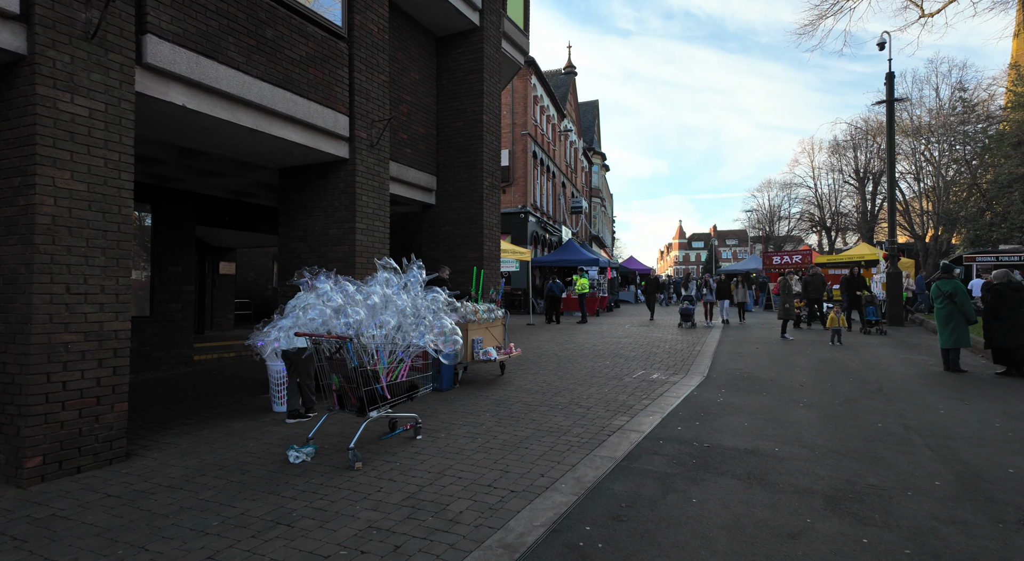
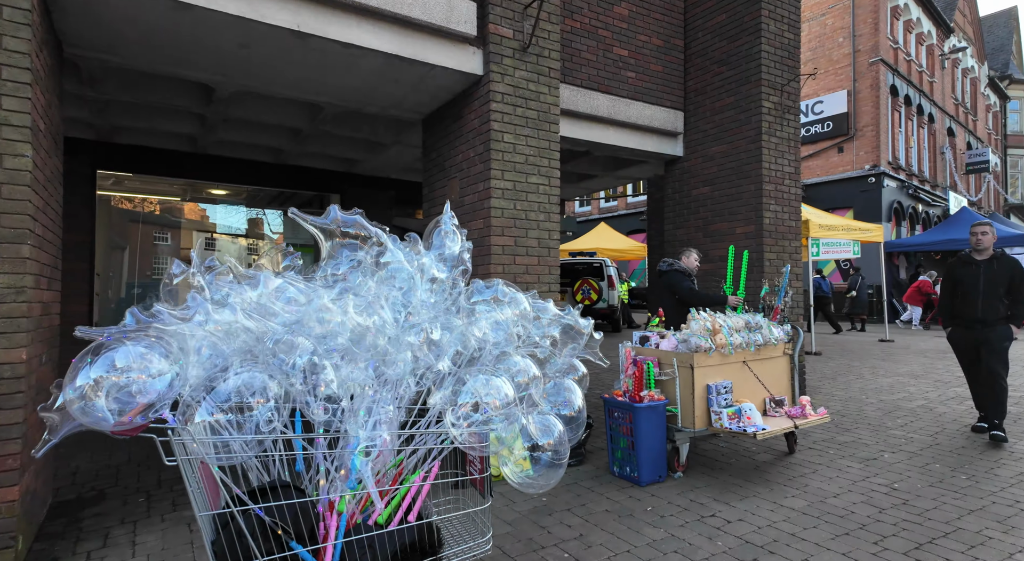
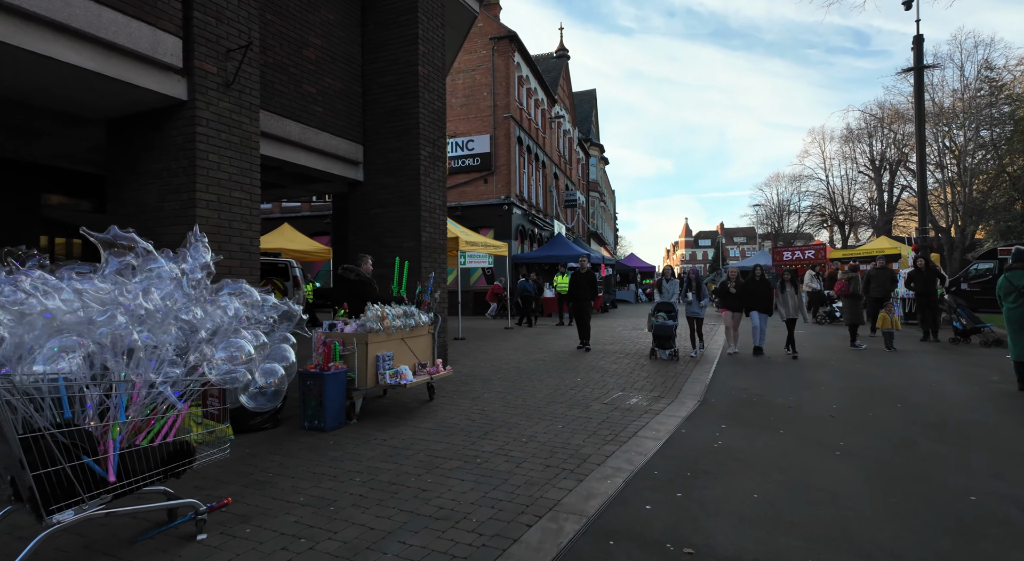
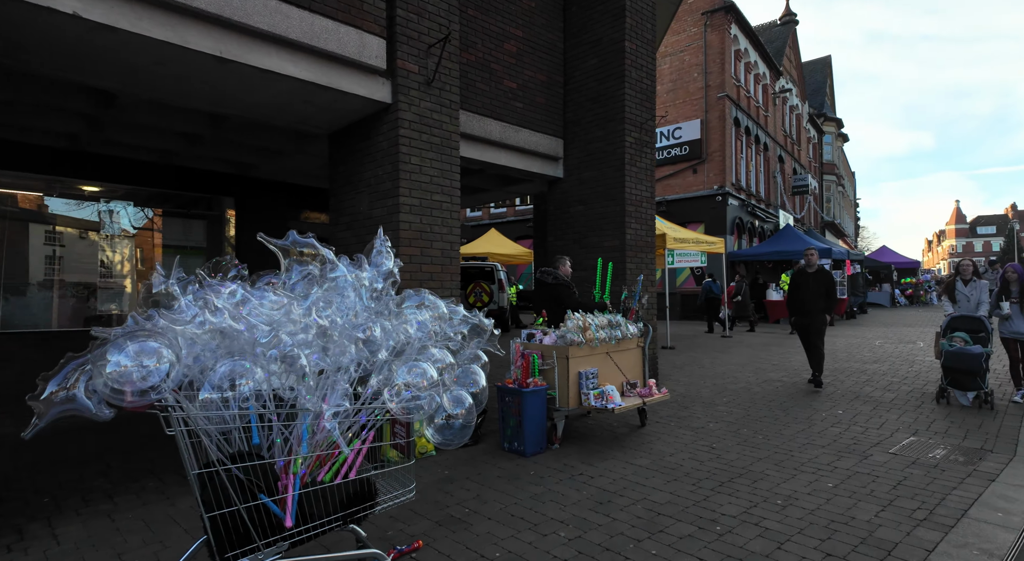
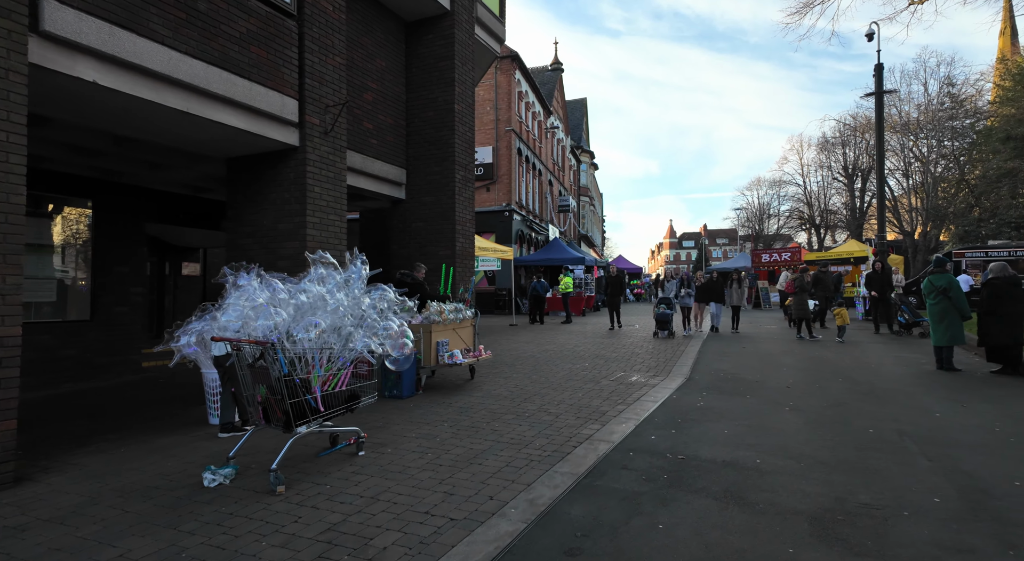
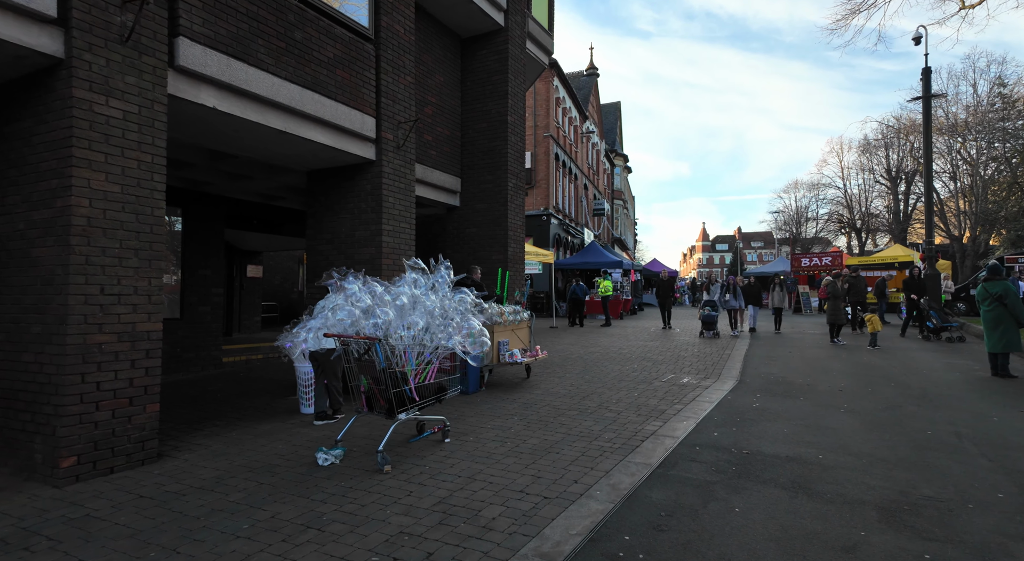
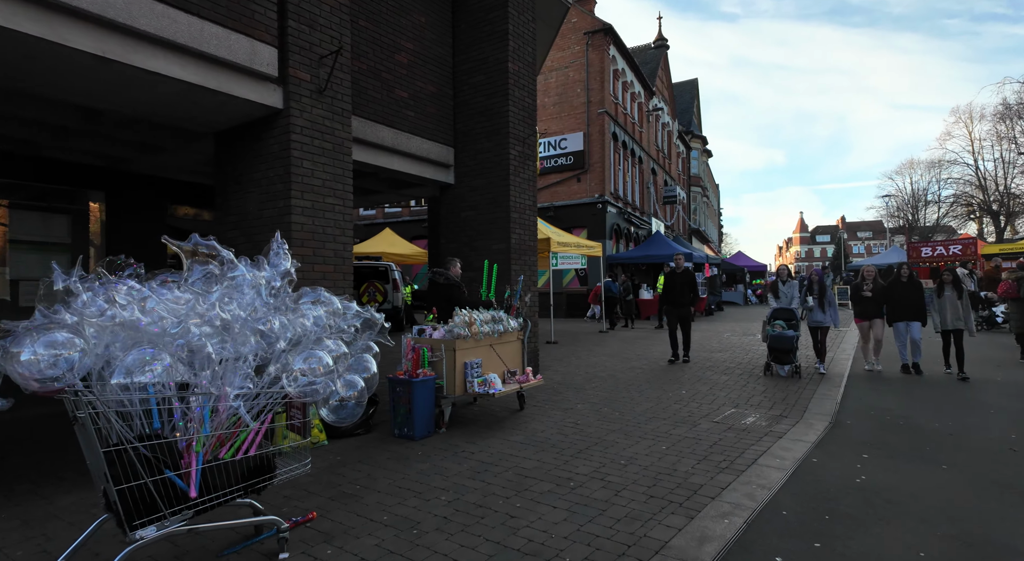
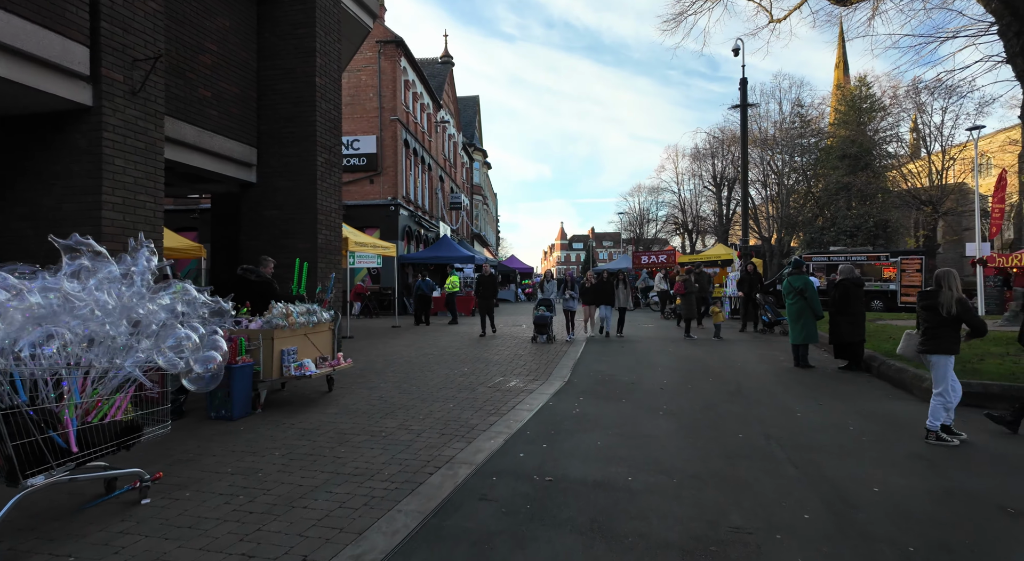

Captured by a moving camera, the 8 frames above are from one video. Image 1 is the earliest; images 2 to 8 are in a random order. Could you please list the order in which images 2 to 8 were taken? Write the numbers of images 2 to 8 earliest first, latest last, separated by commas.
6, 5, 8, 3, 7, 4, 2
